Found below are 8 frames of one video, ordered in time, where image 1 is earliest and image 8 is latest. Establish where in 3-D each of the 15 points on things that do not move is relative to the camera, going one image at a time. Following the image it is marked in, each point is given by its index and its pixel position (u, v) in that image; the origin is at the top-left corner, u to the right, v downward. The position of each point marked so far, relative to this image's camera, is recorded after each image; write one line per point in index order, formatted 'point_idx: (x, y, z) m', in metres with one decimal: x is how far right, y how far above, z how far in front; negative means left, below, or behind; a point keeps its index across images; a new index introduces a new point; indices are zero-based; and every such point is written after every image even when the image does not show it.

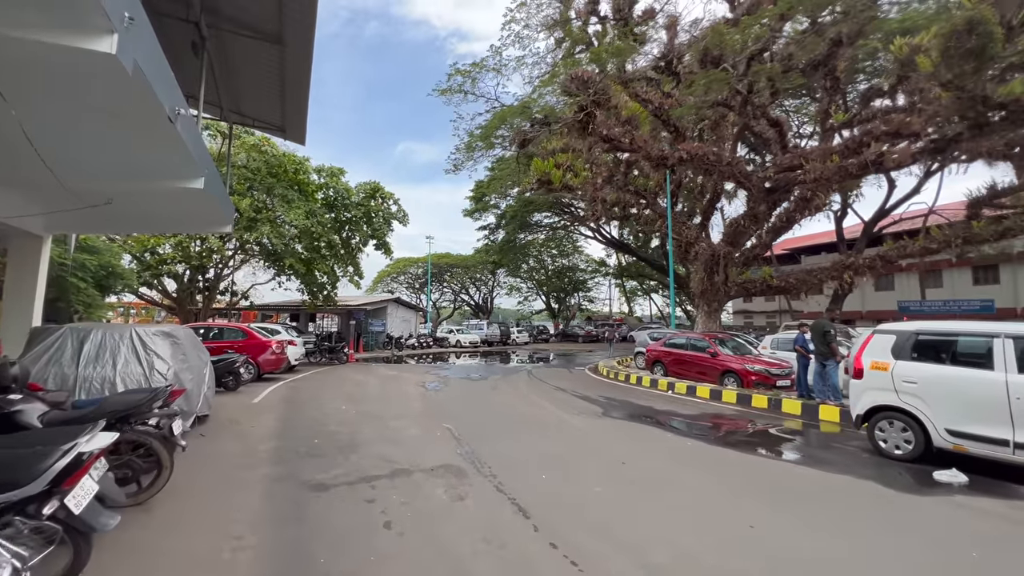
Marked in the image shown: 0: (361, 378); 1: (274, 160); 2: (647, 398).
0: (-4.5, -2.7, +13.6) m
1: (-8.3, +4.4, +15.9) m
2: (+2.8, -2.3, +9.4) m
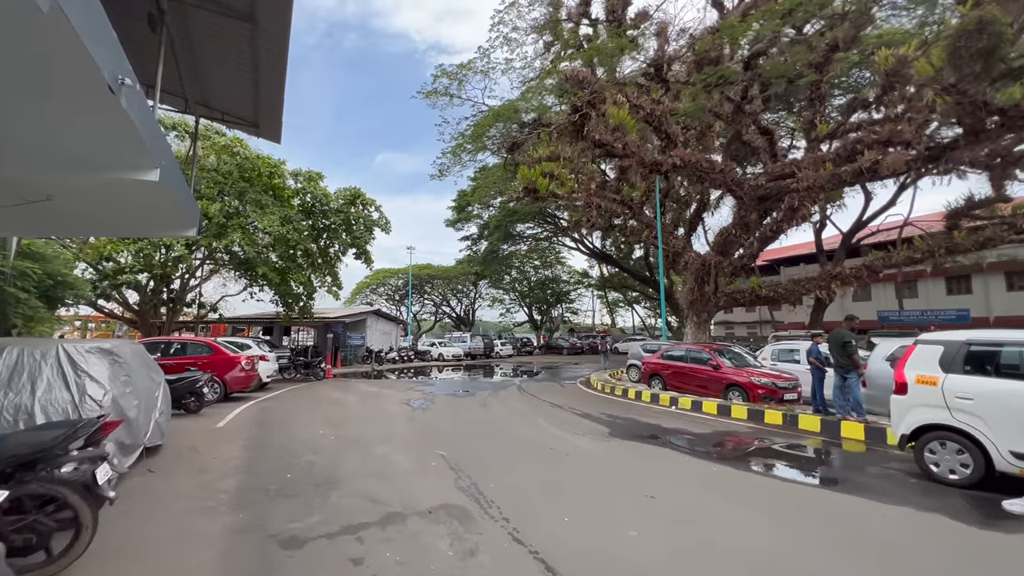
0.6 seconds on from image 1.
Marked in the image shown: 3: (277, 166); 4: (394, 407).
0: (-4.8, -3.0, +12.6) m
1: (-8.7, +4.1, +14.9) m
2: (+2.7, -2.5, +8.8) m
3: (-8.0, +4.2, +15.6) m
4: (-2.6, -2.7, +10.2) m
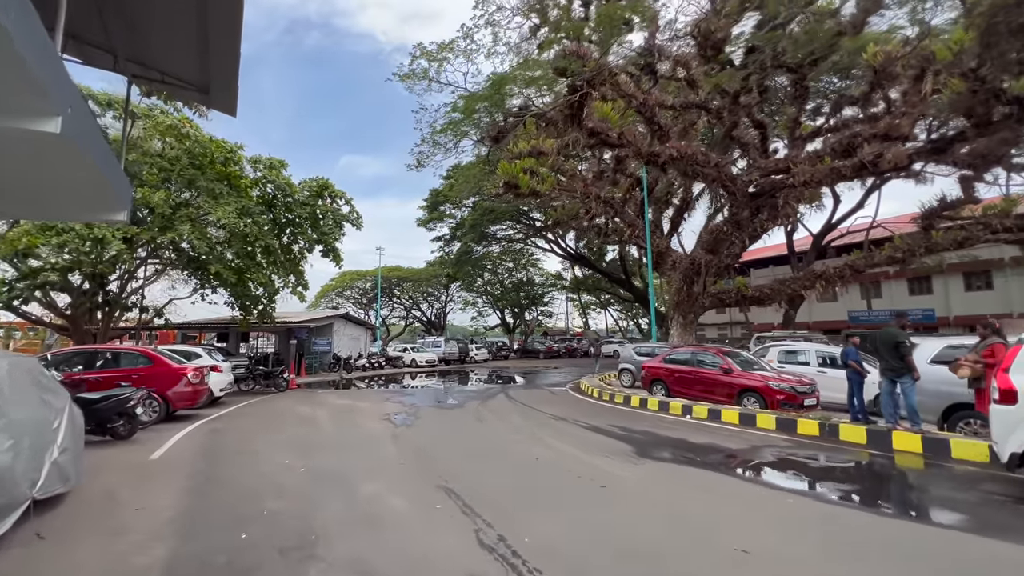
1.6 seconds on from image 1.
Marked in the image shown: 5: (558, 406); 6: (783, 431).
0: (-5.0, -3.0, +11.1) m
1: (-9.1, +4.1, +13.2) m
2: (+2.7, -2.4, +7.8) m
3: (-8.5, +4.2, +14.0) m
4: (-2.7, -2.7, +8.8) m
5: (+1.1, -2.8, +10.8) m
6: (+4.4, -2.3, +7.4) m
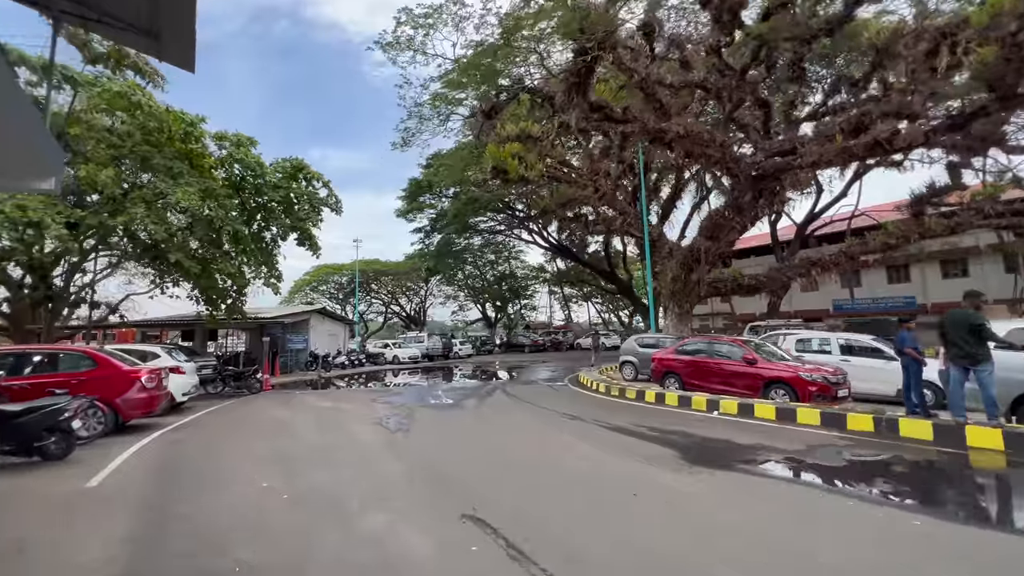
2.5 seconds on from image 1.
0: (-5.0, -2.8, +9.9) m
1: (-9.2, +4.3, +11.7) m
2: (+2.9, -2.1, +7.0) m
3: (-8.6, +4.4, +12.5) m
4: (-2.5, -2.4, +7.7) m
5: (+1.2, -2.5, +9.9) m
6: (+4.7, -2.0, +6.6) m
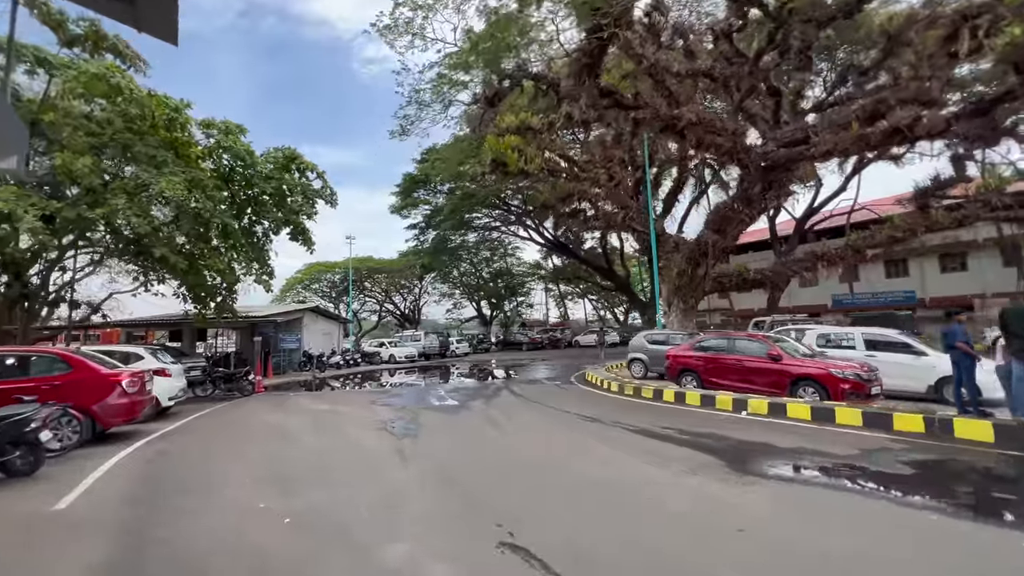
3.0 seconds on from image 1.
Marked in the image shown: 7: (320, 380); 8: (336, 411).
0: (-4.7, -2.7, +9.2) m
1: (-9.0, +4.3, +10.9) m
2: (+3.2, -2.0, +6.5) m
3: (-8.5, +4.5, +11.7) m
4: (-2.3, -2.4, +7.1) m
5: (+1.4, -2.4, +9.3) m
6: (+4.9, -1.9, +6.2) m
7: (-8.4, -4.0, +19.8) m
8: (-3.8, -2.7, +9.8) m
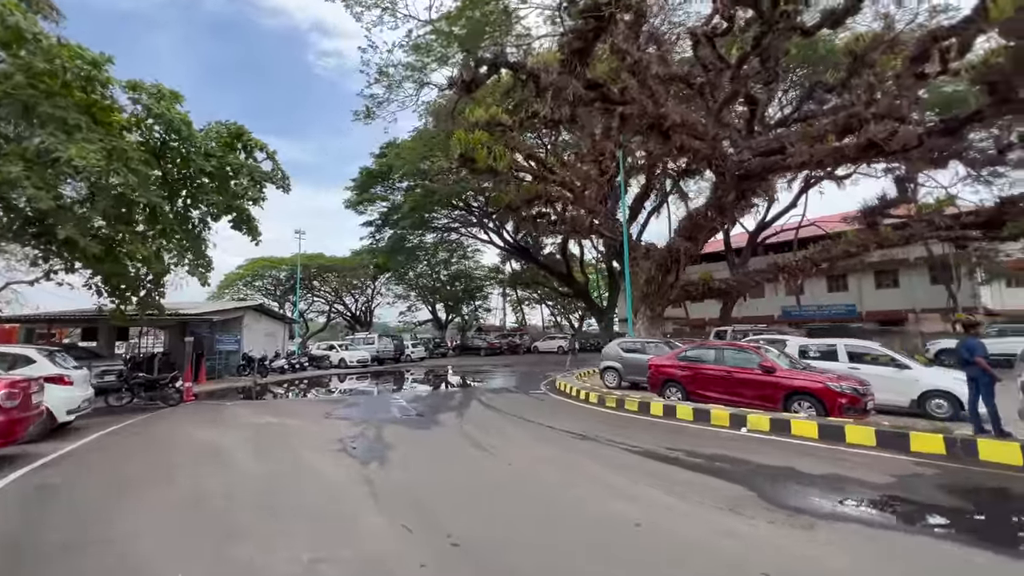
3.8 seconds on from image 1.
0: (-5.2, -2.6, +7.8) m
1: (-9.4, +4.6, +9.1) m
2: (+3.0, -2.1, +5.9) m
3: (-9.0, +4.7, +10.0) m
4: (-2.5, -2.3, +6.0) m
5: (+0.9, -2.4, +8.5) m
6: (+4.8, -2.0, +5.7) m
7: (-9.9, -3.9, +17.9) m
8: (-4.3, -2.6, +8.4) m
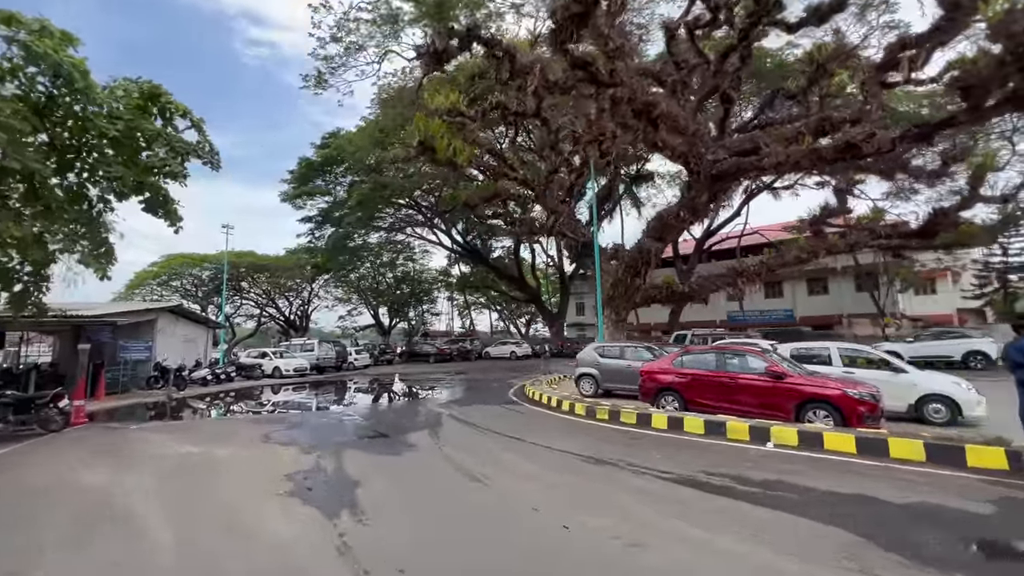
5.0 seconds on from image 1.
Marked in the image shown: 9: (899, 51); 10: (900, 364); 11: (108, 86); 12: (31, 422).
0: (-5.3, -2.4, +5.9) m
1: (-9.6, +4.7, +6.8) m
2: (+3.1, -2.0, +5.0) m
3: (-9.3, +4.8, +7.7) m
4: (-2.4, -2.2, +4.4) m
5: (+0.7, -2.4, +7.4) m
6: (+4.9, -2.0, +5.1) m
7: (-11.3, -3.8, +15.3) m
8: (-4.5, -2.5, +6.6) m
9: (+9.4, +5.8, +11.0) m
10: (+7.4, -1.4, +8.6) m
11: (-8.6, +4.3, +9.6) m
12: (-9.9, -2.7, +9.3) m
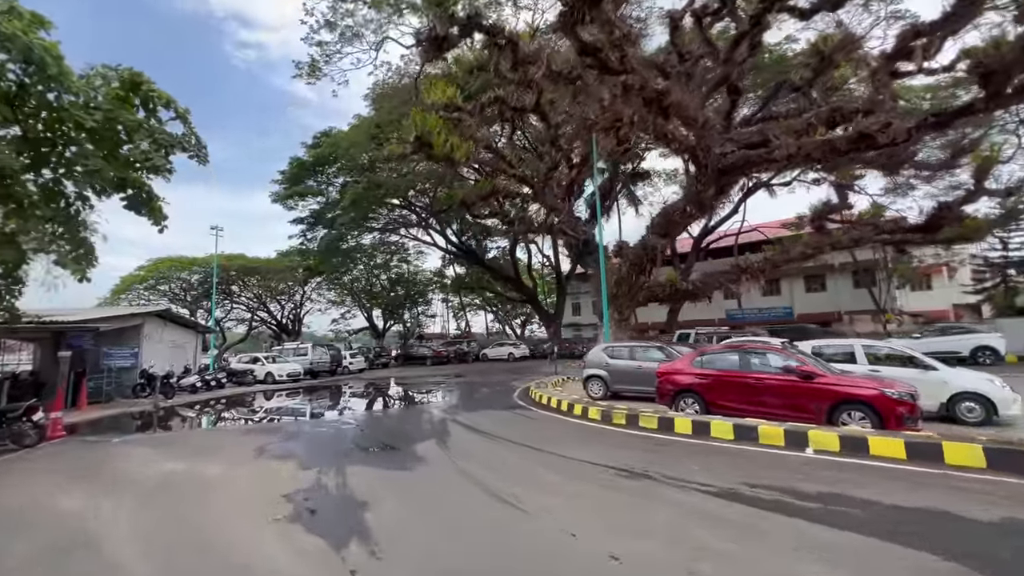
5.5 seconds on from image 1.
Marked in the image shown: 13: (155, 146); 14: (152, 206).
0: (-5.0, -2.4, +5.3) m
1: (-9.4, +4.7, +6.1) m
2: (+3.3, -2.0, +4.6) m
3: (-9.1, +4.8, +7.0) m
4: (-2.1, -2.1, +3.9) m
5: (+0.9, -2.3, +6.9) m
6: (+5.1, -1.9, +4.7) m
7: (-11.2, -3.9, +14.6) m
8: (-4.2, -2.5, +6.0) m
9: (+9.4, +5.9, +10.7) m
10: (+7.6, -1.3, +8.3) m
11: (-8.5, +4.2, +9.0) m
12: (-9.7, -2.8, +8.7) m
13: (-7.7, +2.9, +9.8) m
14: (-7.8, +1.8, +9.9) m
